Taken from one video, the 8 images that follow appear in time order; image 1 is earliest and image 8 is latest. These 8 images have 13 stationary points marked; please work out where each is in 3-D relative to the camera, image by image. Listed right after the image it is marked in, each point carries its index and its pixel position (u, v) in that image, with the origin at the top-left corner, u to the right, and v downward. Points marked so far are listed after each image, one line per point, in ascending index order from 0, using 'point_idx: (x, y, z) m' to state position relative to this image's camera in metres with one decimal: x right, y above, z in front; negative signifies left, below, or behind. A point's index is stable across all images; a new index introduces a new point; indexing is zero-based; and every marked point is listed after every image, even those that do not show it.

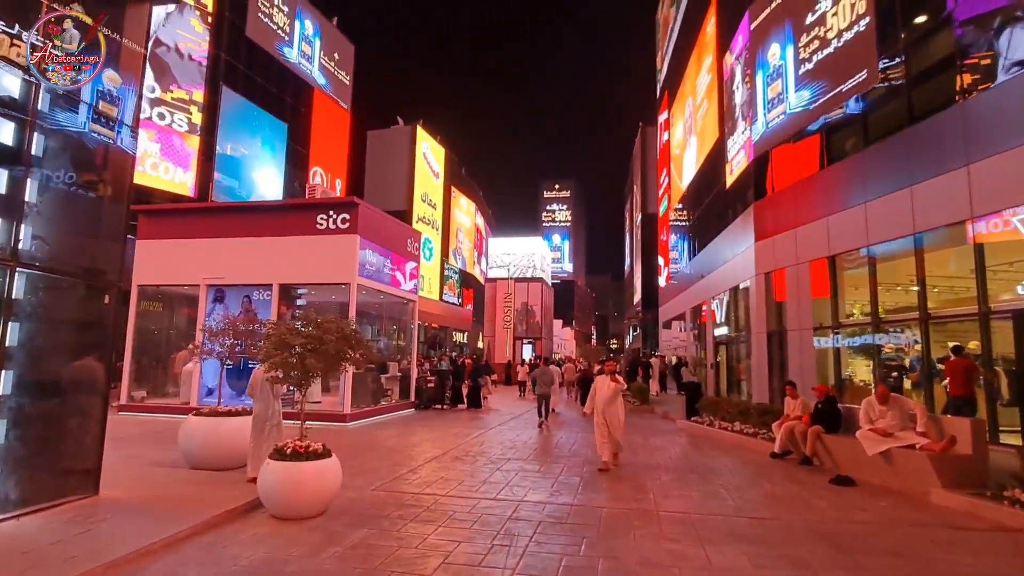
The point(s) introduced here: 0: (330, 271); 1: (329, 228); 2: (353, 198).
0: (-4.2, +0.4, +13.0) m
1: (-4.3, +1.4, +13.1) m
2: (-3.7, +2.1, +12.9) m
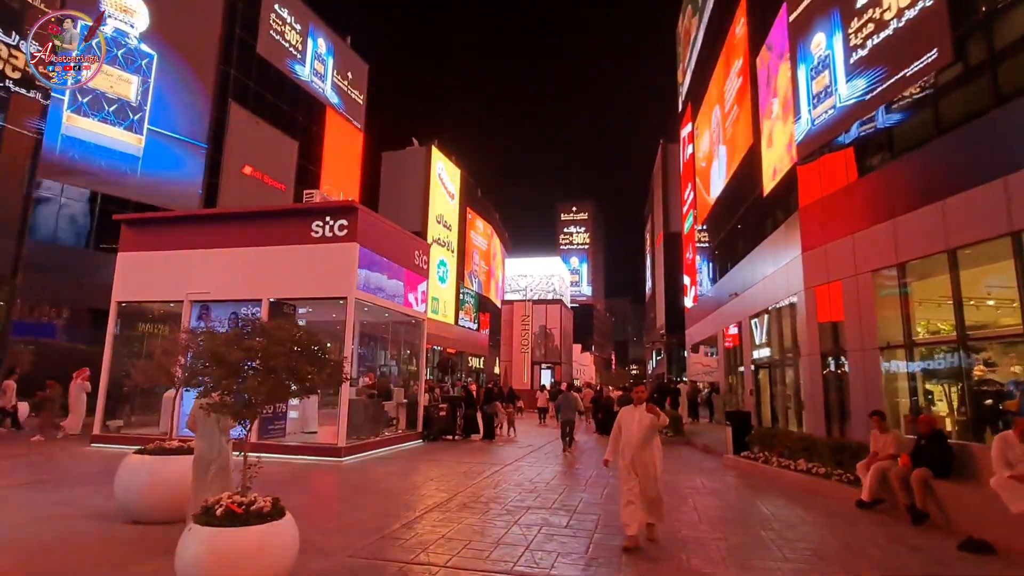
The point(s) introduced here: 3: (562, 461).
0: (-3.8, +0.1, +11.6) m
1: (-3.9, +1.1, +11.7) m
2: (-3.3, +1.8, +11.5) m
3: (+1.1, -3.7, +12.2) m
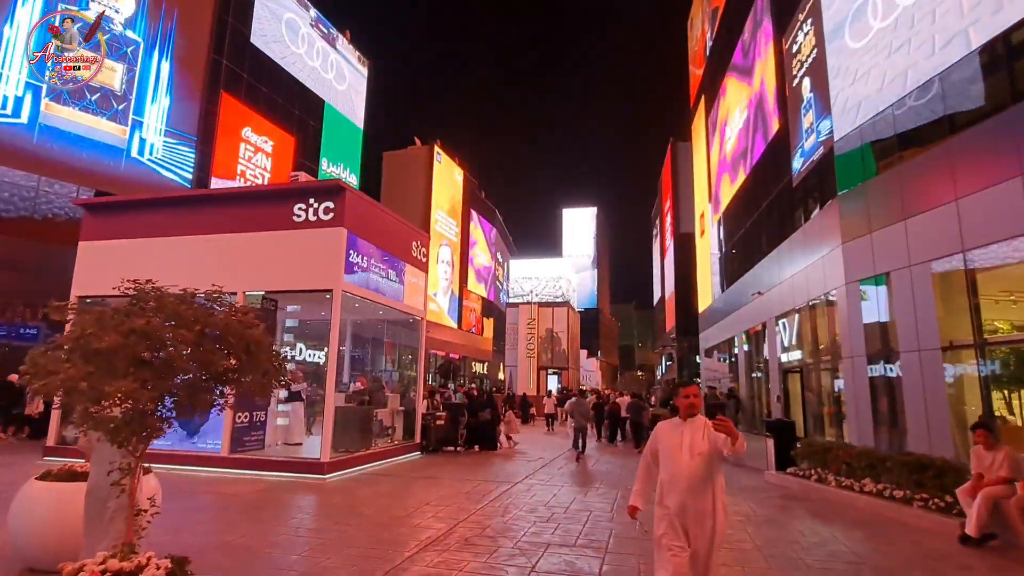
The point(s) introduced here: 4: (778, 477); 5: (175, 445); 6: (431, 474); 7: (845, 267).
0: (-3.6, +0.2, +10.2) m
1: (-3.7, +1.2, +10.3) m
2: (-3.1, +1.9, +10.1) m
3: (+1.3, -3.5, +10.7) m
4: (+4.6, -3.3, +9.7) m
5: (-6.2, -2.9, +10.3) m
6: (-1.5, -3.4, +10.2) m
7: (+7.9, +0.5, +13.3) m
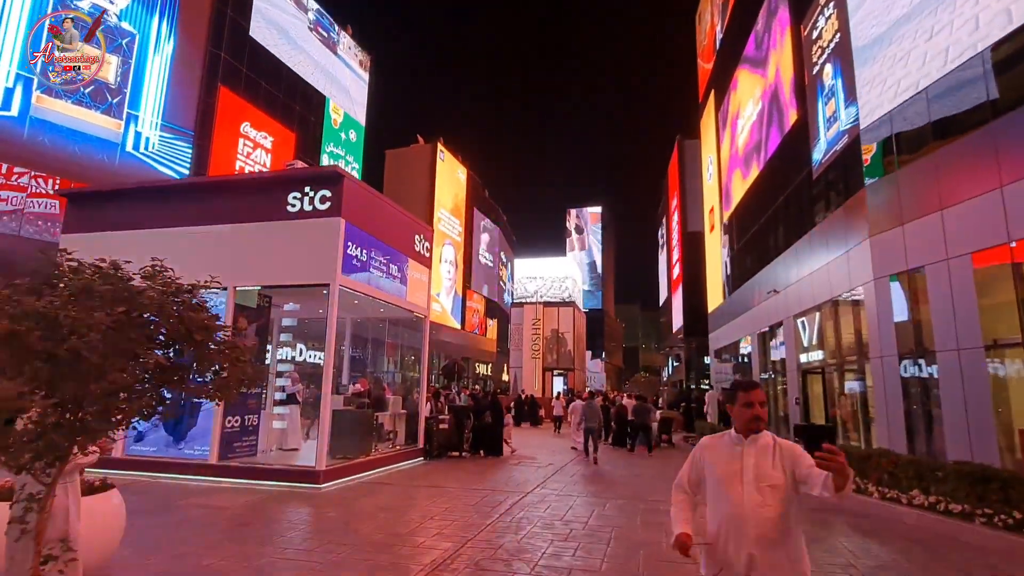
0: (-3.5, +0.3, +9.5) m
1: (-3.6, +1.3, +9.6) m
2: (-3.0, +2.0, +9.4) m
3: (+1.4, -3.4, +10.0) m
4: (+4.8, -3.2, +8.9) m
5: (-6.0, -2.8, +9.6) m
6: (-1.3, -3.3, +9.5) m
7: (+8.1, +0.6, +12.6) m
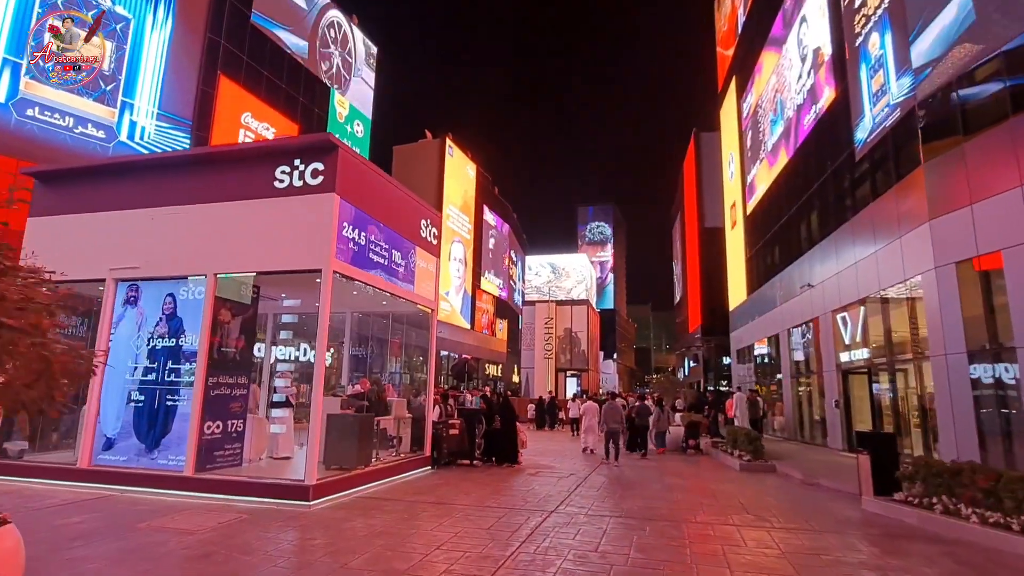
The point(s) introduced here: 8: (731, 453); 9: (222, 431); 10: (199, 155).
0: (-3.2, +0.5, +8.3) m
1: (-3.3, +1.5, +8.4) m
2: (-2.7, +2.2, +8.2) m
3: (+1.7, -3.2, +8.7) m
4: (+5.1, -2.9, +7.6) m
5: (-5.7, -2.6, +8.5) m
6: (-1.0, -3.1, +8.2) m
7: (+8.4, +0.8, +11.2) m
8: (+5.6, -4.2, +14.4) m
9: (-4.4, -2.2, +8.6) m
10: (-4.9, +2.1, +8.9) m
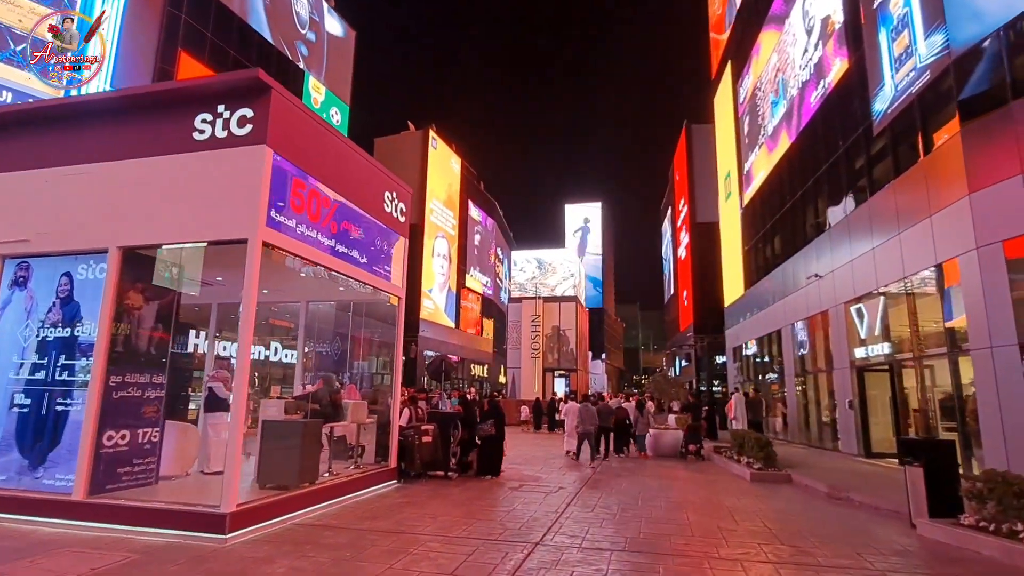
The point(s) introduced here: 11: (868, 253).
0: (-3.5, +0.8, +6.7) m
1: (-3.6, +1.8, +6.8) m
2: (-3.0, +2.5, +6.6) m
3: (+1.4, -2.9, +7.2) m
4: (+4.8, -2.7, +6.1) m
5: (-6.0, -2.3, +6.8) m
6: (-1.3, -2.8, +6.6) m
7: (+8.1, +1.1, +9.8) m
8: (+5.1, -3.9, +13.0) m
9: (-4.7, -1.9, +7.0) m
10: (-5.2, +2.4, +7.2) m
11: (+8.7, +0.9, +13.8) m
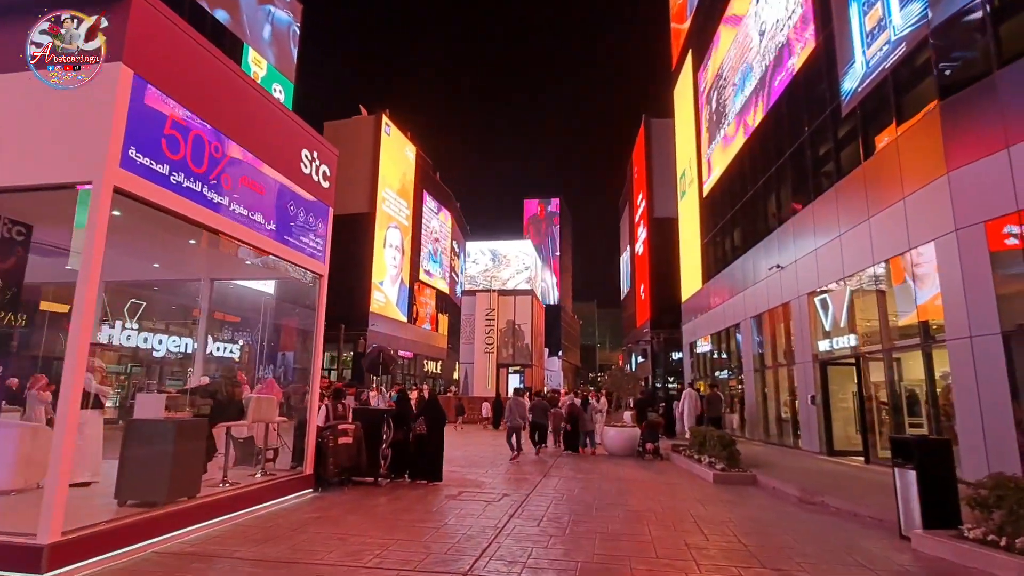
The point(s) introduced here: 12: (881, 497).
0: (-4.1, +1.1, +5.1) m
1: (-4.2, +2.1, +5.3) m
2: (-3.6, +2.9, +5.1) m
3: (+0.7, -2.6, +6.0) m
4: (+4.1, -2.4, +5.2) m
5: (-6.7, -1.9, +5.1) m
6: (-2.0, -2.5, +5.3) m
7: (+7.2, +1.3, +9.1) m
8: (+3.9, -3.6, +12.1) m
9: (-5.4, -1.5, +5.4) m
10: (-5.9, +2.8, +5.6) m
11: (+7.5, +1.1, +13.2) m
12: (+5.0, -2.9, +7.7) m
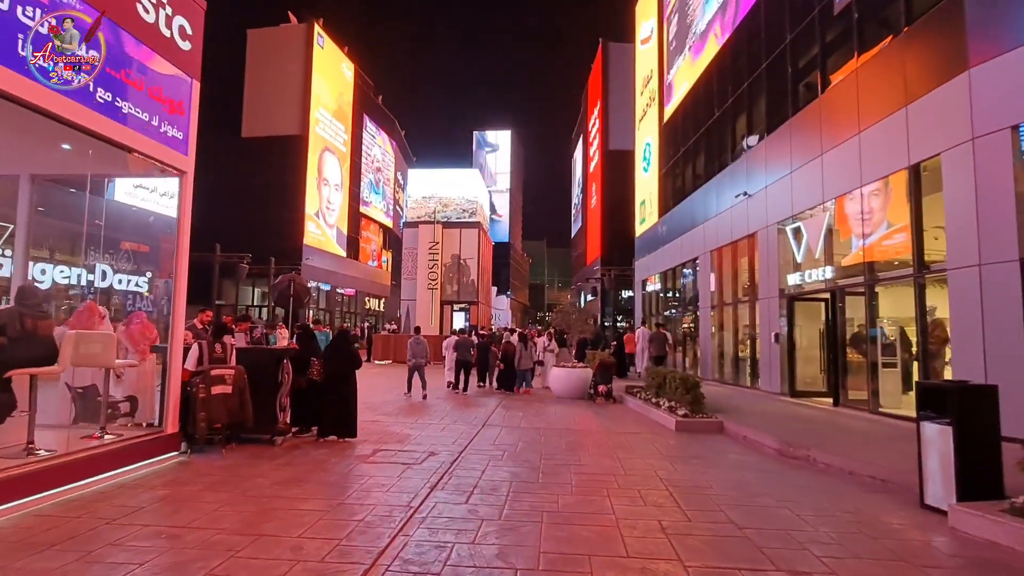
0: (-4.6, +1.9, +2.8) m
1: (-4.7, +2.9, +2.8) m
2: (-4.1, +3.6, +2.6) m
3: (0.0, -1.8, +4.5) m
4: (+3.5, -1.7, +4.0) m
5: (-7.2, -1.1, +2.8) m
6: (-2.6, -1.7, +3.5) m
7: (+6.3, +2.4, +7.7) m
8: (+2.7, -2.2, +10.9) m
9: (-6.0, -0.7, +3.2) m
10: (-6.4, +3.6, +2.9) m
11: (+6.3, +2.6, +11.8) m
12: (+4.2, -1.9, +6.5) m
